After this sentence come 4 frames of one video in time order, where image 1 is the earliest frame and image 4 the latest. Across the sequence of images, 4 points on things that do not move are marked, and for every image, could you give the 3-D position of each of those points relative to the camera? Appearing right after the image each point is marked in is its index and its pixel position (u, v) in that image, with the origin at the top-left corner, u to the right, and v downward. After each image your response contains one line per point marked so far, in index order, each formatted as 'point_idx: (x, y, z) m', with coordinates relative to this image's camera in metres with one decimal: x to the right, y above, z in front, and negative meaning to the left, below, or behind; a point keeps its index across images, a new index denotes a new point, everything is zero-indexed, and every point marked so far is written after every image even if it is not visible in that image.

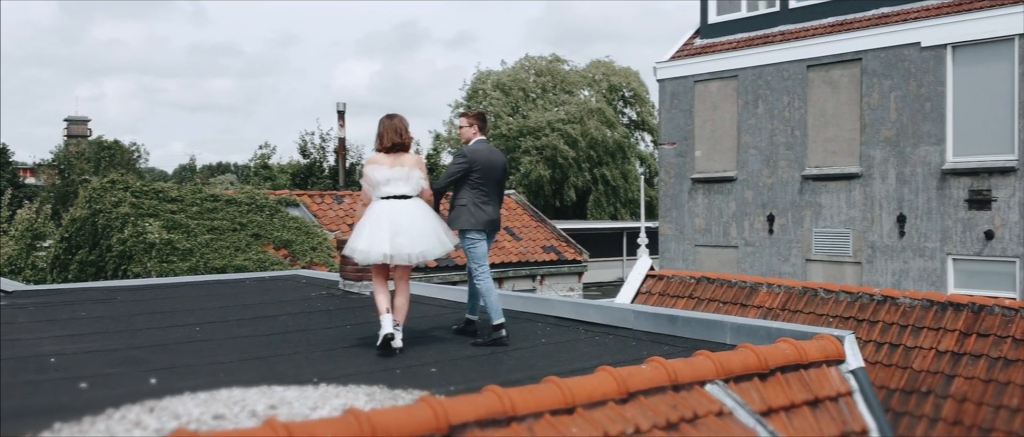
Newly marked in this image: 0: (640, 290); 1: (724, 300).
0: (+1.9, -1.1, +12.8) m
1: (+3.0, -1.1, +11.8) m
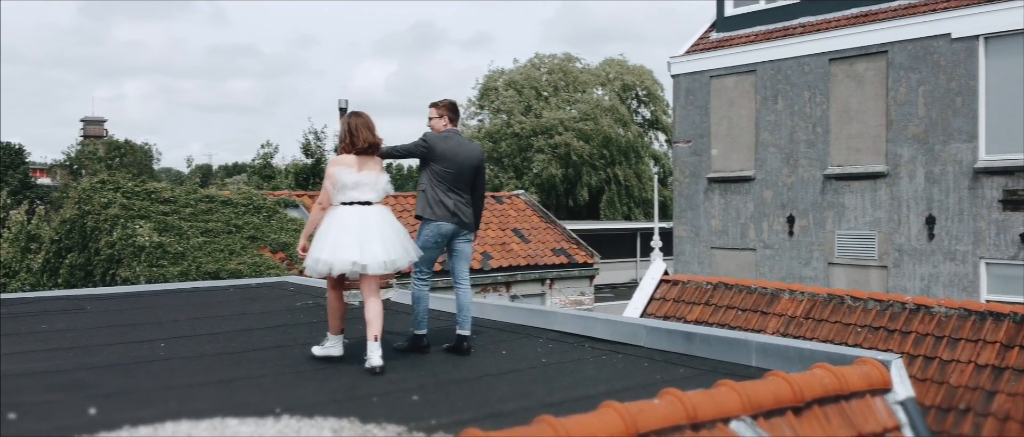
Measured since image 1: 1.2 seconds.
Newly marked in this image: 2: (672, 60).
0: (+2.0, -1.1, +12.2) m
1: (+3.1, -1.2, +11.1) m
2: (+3.7, +3.7, +19.6) m
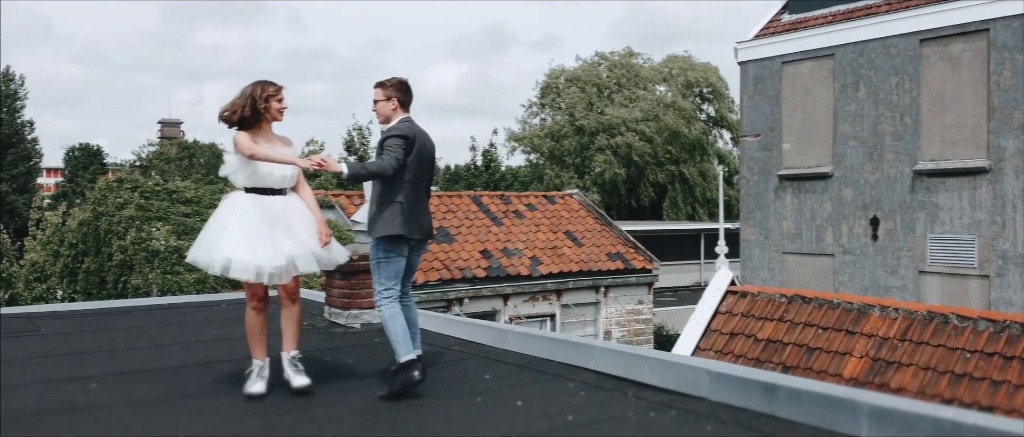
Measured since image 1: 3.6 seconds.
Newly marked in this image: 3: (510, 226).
0: (+2.6, -1.1, +10.7) m
1: (+3.6, -1.2, +9.6) m
2: (+4.8, +3.7, +18.0) m
3: (0.0, -0.2, +18.5) m
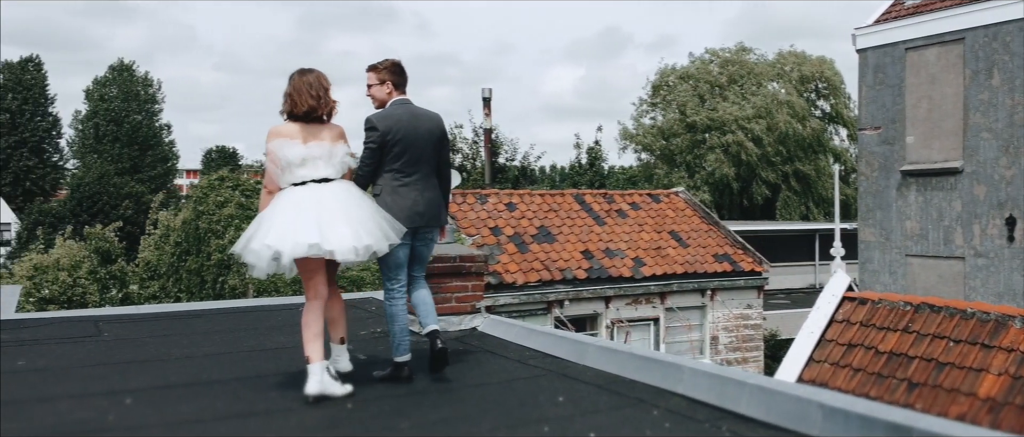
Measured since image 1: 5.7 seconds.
0: (+3.7, -1.2, +9.8) m
1: (+4.5, -1.2, +8.6) m
2: (+6.8, +3.7, +16.8) m
3: (+2.1, -0.2, +17.9) m
